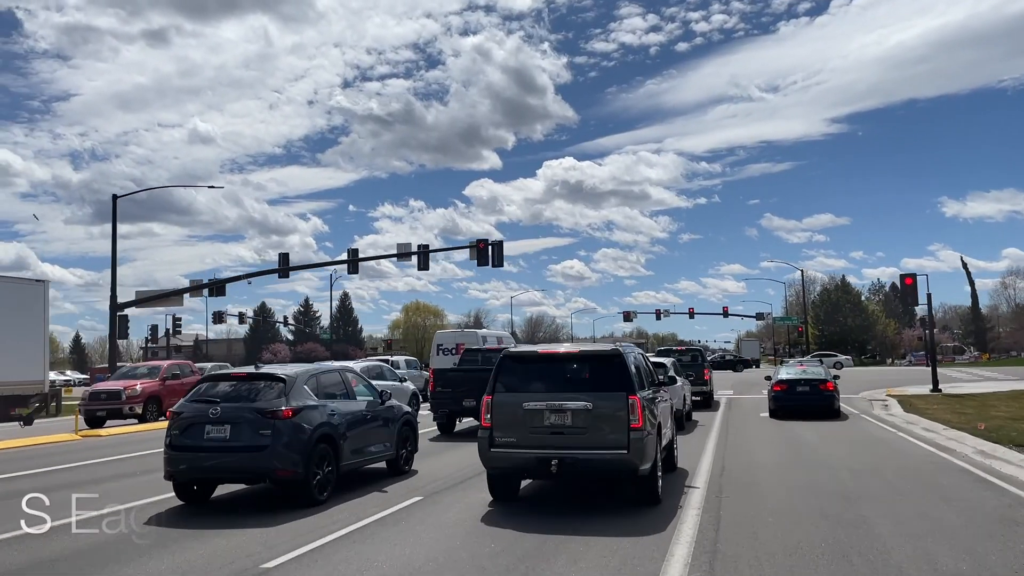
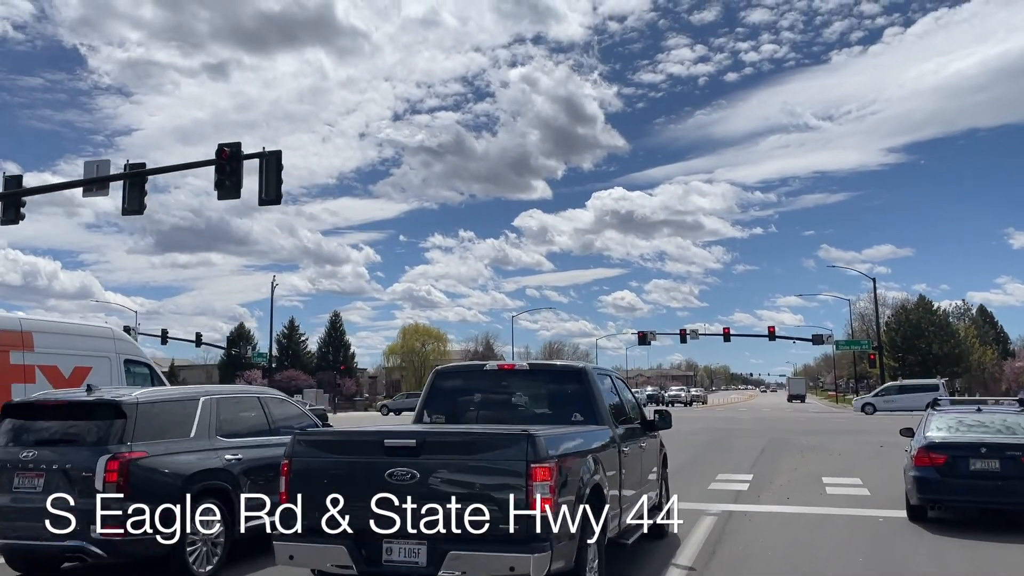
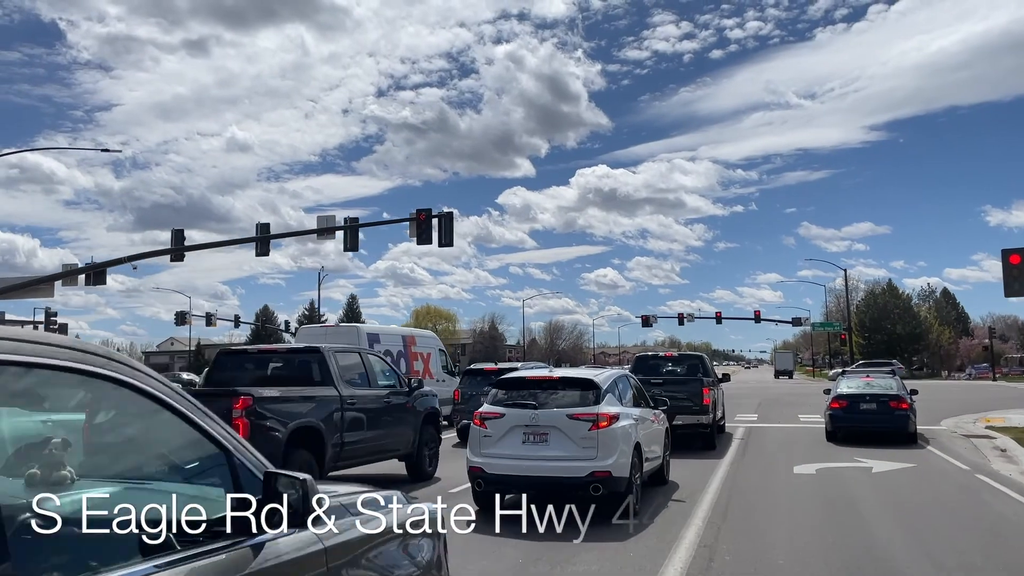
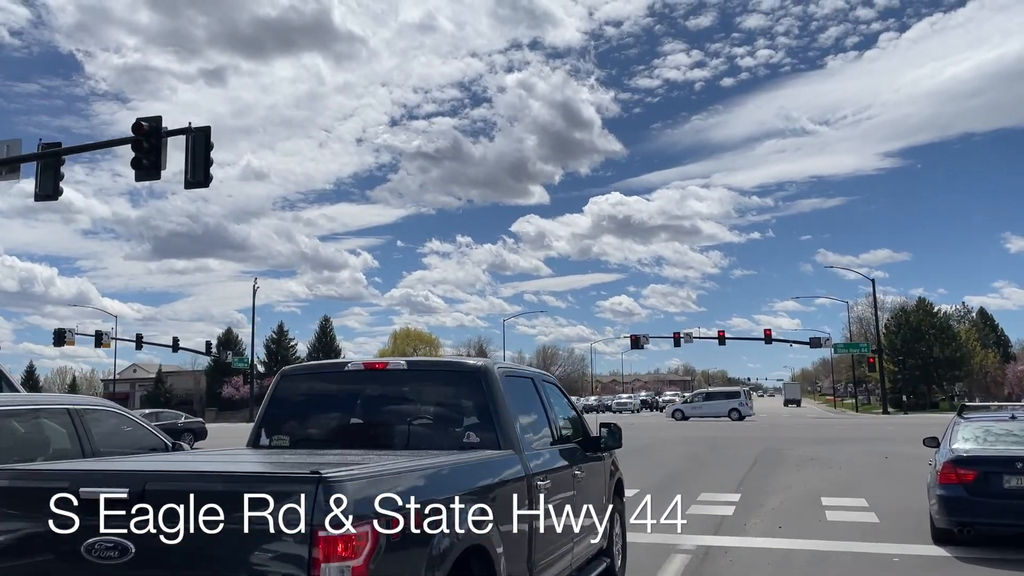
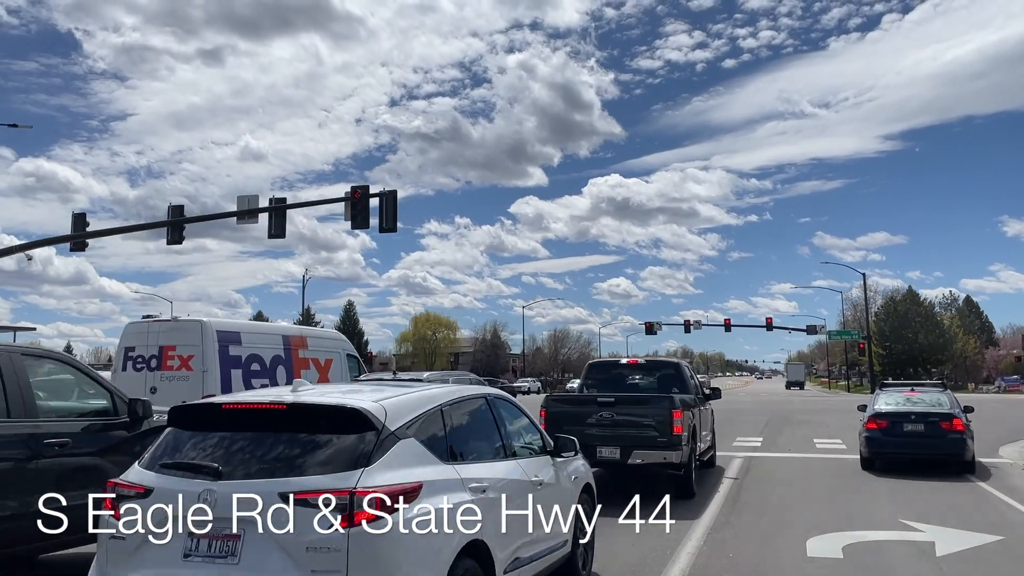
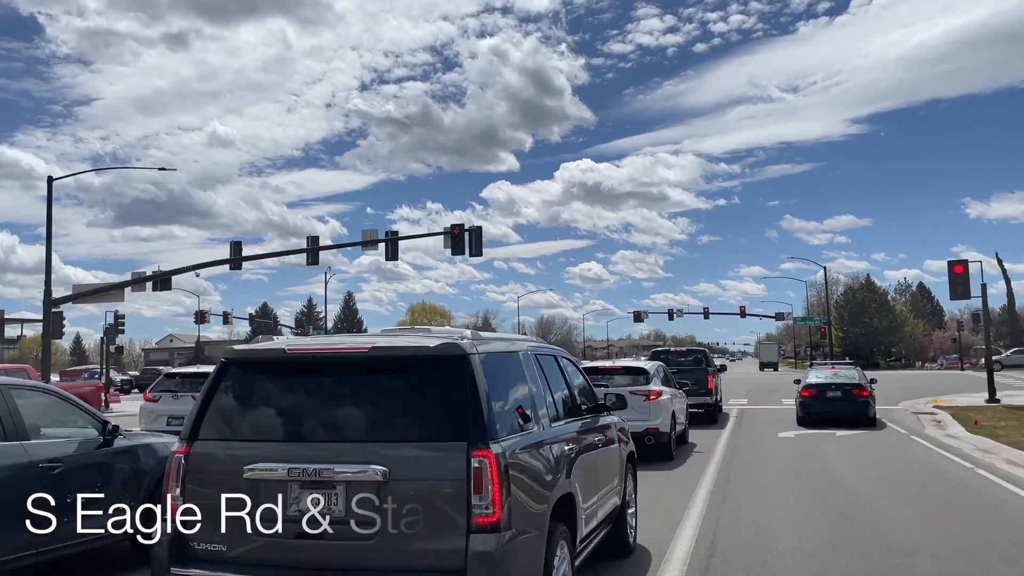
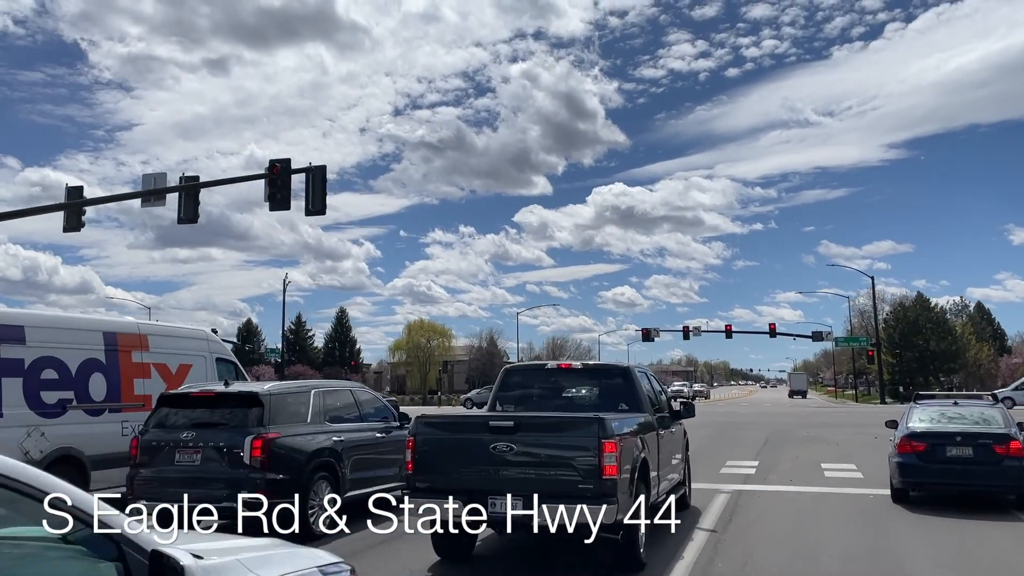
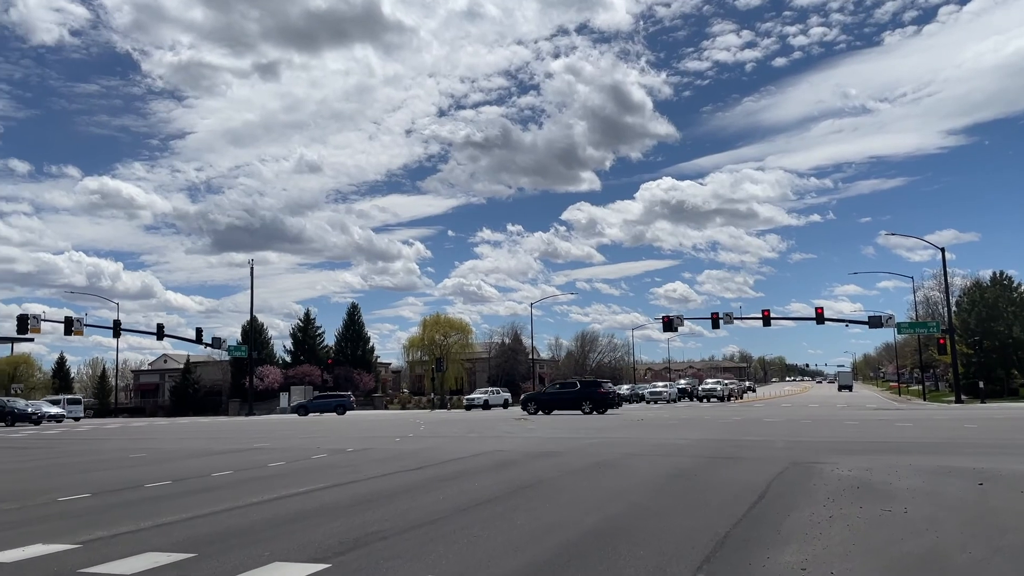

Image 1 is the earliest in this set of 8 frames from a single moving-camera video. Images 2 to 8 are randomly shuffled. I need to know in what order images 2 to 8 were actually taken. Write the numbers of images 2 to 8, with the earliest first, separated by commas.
6, 3, 5, 7, 2, 4, 8
